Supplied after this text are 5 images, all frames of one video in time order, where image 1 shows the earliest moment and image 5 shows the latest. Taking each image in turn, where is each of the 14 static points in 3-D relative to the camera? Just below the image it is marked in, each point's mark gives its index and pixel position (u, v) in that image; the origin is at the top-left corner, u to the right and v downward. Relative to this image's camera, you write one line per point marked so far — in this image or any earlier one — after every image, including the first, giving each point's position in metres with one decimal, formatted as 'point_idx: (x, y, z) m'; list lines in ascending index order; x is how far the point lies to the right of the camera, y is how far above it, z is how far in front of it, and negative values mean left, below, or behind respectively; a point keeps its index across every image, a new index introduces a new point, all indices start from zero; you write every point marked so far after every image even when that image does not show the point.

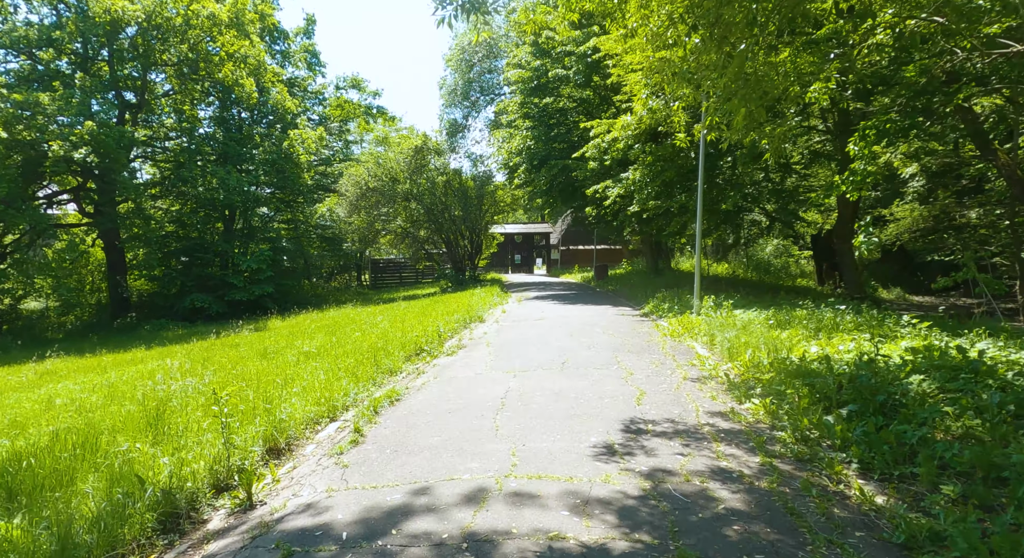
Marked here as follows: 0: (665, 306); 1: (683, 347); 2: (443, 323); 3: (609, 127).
0: (+3.5, -0.6, +14.9) m
1: (+2.6, -1.0, +10.1) m
2: (-1.4, -0.9, +13.9) m
3: (+2.5, +4.0, +17.1) m
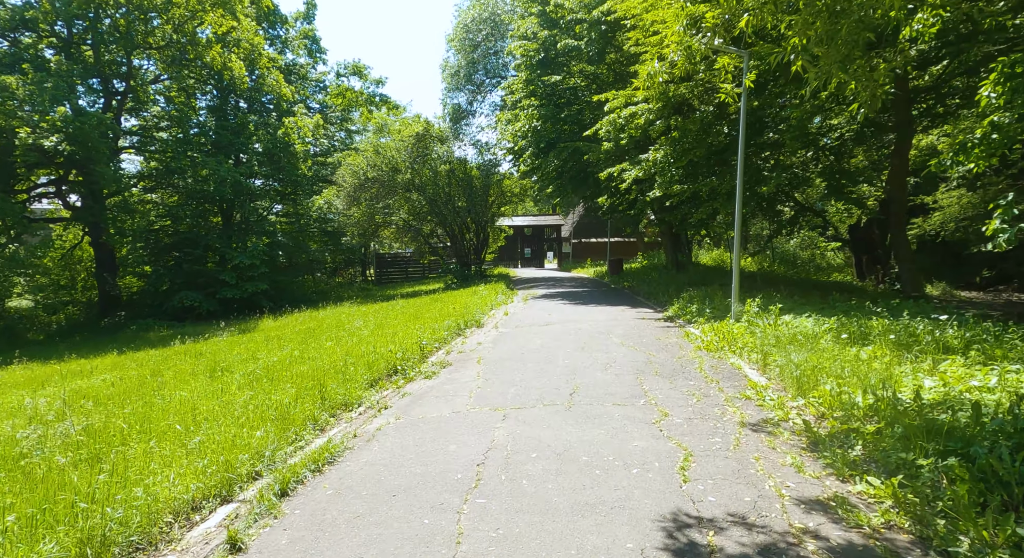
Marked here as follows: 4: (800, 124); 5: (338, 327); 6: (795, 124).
0: (+3.5, -0.6, +12.6) m
1: (+2.6, -1.0, +7.9) m
2: (-1.3, -0.9, +11.8) m
3: (+2.6, +4.1, +14.9) m
4: (+5.7, +3.1, +13.0) m
5: (-4.1, -1.1, +15.6) m
6: (+5.6, +3.1, +13.0) m
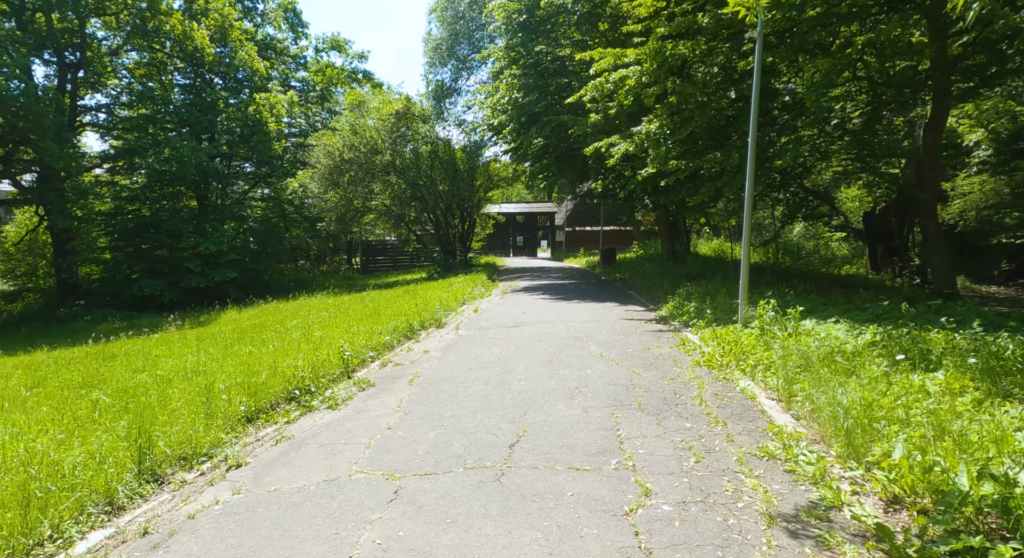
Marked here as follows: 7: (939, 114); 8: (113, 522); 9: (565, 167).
0: (+2.9, -0.5, +10.6) m
1: (+2.0, -1.0, +5.8) m
2: (-2.0, -0.8, +9.7) m
3: (+2.0, +4.2, +12.7) m
4: (+5.2, +3.2, +10.9) m
5: (-4.7, -0.9, +13.6) m
6: (+5.0, +3.2, +10.9) m
7: (+8.0, +3.1, +12.3) m
8: (-2.2, -1.3, +3.5) m
9: (+1.5, +3.2, +18.8) m
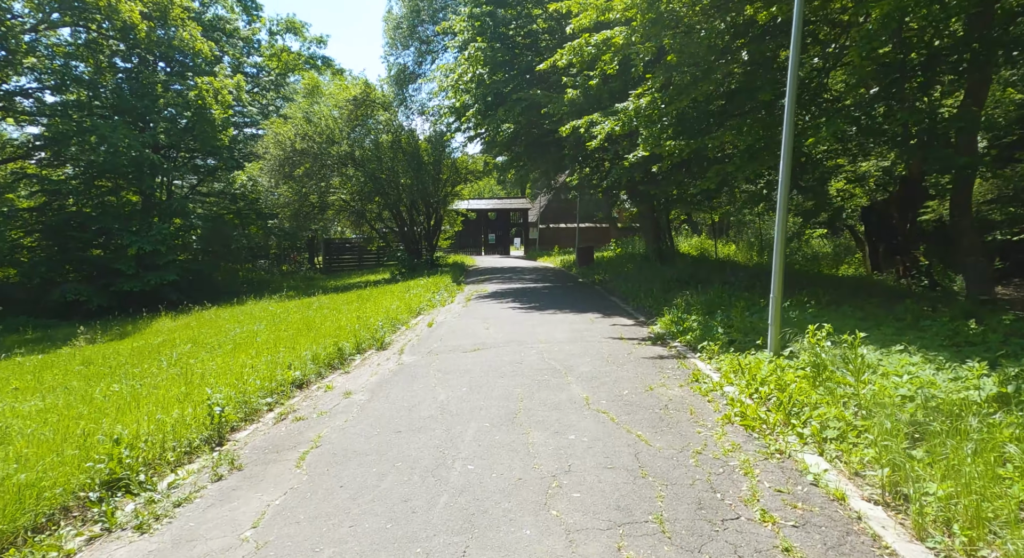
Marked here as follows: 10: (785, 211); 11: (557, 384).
0: (+2.4, -0.6, +8.3) m
1: (+1.6, -1.2, +3.6) m
2: (-2.4, -0.9, +7.3) m
3: (+1.4, +4.1, +10.4) m
4: (+4.6, +3.1, +8.7) m
5: (-5.4, -1.1, +11.0) m
6: (+4.5, +3.1, +8.7) m
7: (+7.4, +3.0, +10.3) m
8: (-2.4, -1.5, +1.1) m
9: (+0.6, +3.1, +16.5) m
10: (+2.8, +0.7, +6.6) m
11: (+0.4, -1.0, +6.2) m
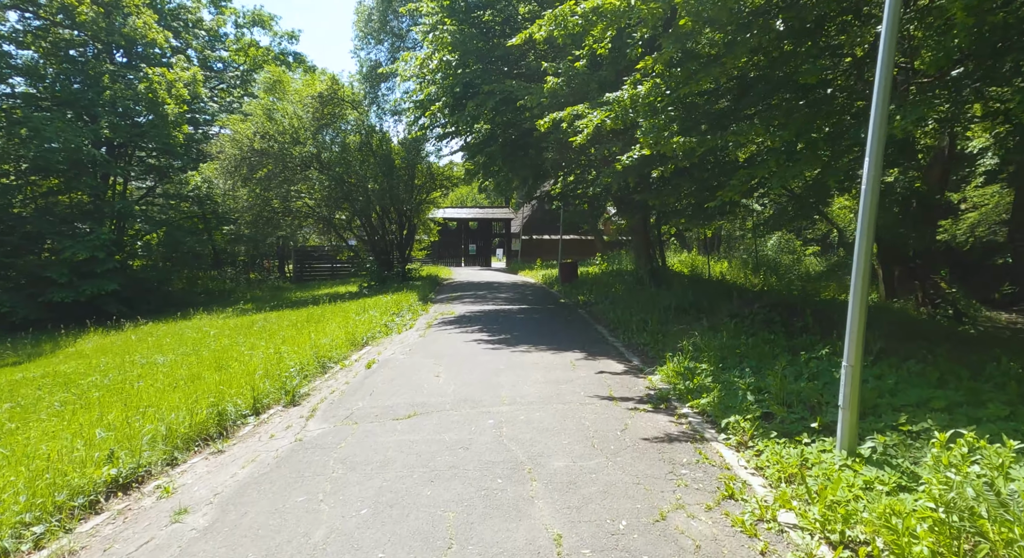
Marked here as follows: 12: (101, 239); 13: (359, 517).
0: (+1.9, -1.0, +6.1) m
1: (+1.3, -1.5, +1.3) m
2: (-2.9, -1.2, +4.9) m
3: (+1.0, +3.7, +8.2) m
4: (+4.2, +2.6, +6.6) m
5: (-5.9, -1.4, +8.6) m
6: (+4.1, +2.7, +6.6) m
7: (+7.0, +2.5, +8.2) m
8: (-2.8, -1.7, -1.3) m
9: (0.0, +2.6, +14.2) m
10: (+2.4, +0.3, +4.3) m
11: (0.0, -1.3, +3.9) m
12: (-13.2, +1.2, +20.3) m
13: (-0.9, -1.4, +3.7) m
